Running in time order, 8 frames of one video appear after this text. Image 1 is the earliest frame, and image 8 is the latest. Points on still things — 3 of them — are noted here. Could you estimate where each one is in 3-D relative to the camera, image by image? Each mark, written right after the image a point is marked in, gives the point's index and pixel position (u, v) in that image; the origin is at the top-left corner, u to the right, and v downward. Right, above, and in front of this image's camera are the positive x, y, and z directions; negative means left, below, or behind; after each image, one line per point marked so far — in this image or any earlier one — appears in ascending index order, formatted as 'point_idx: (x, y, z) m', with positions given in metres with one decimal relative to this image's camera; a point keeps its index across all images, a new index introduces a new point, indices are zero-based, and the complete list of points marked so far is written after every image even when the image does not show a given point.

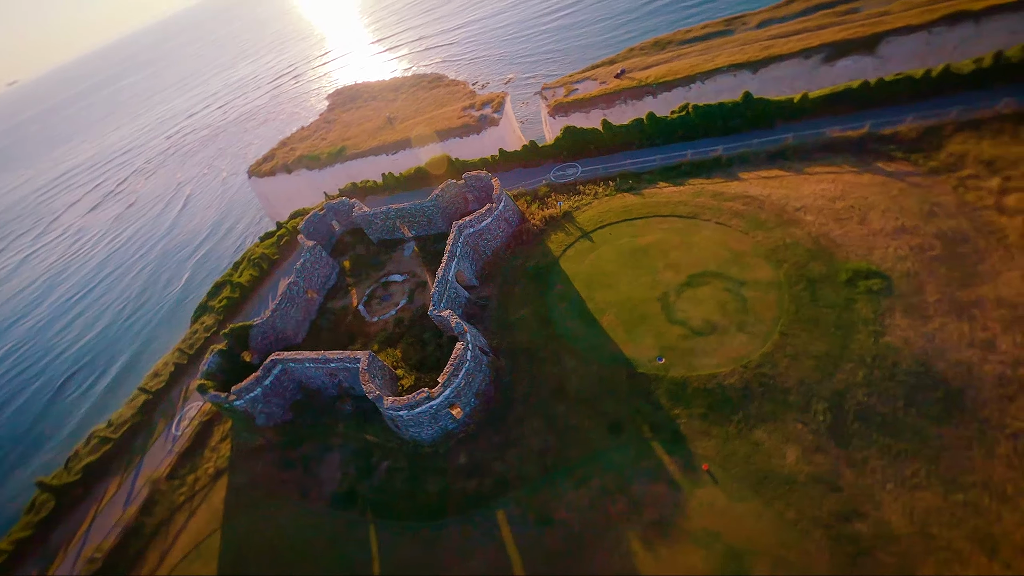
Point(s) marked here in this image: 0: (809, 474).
0: (+14.6, -9.1, +17.3) m
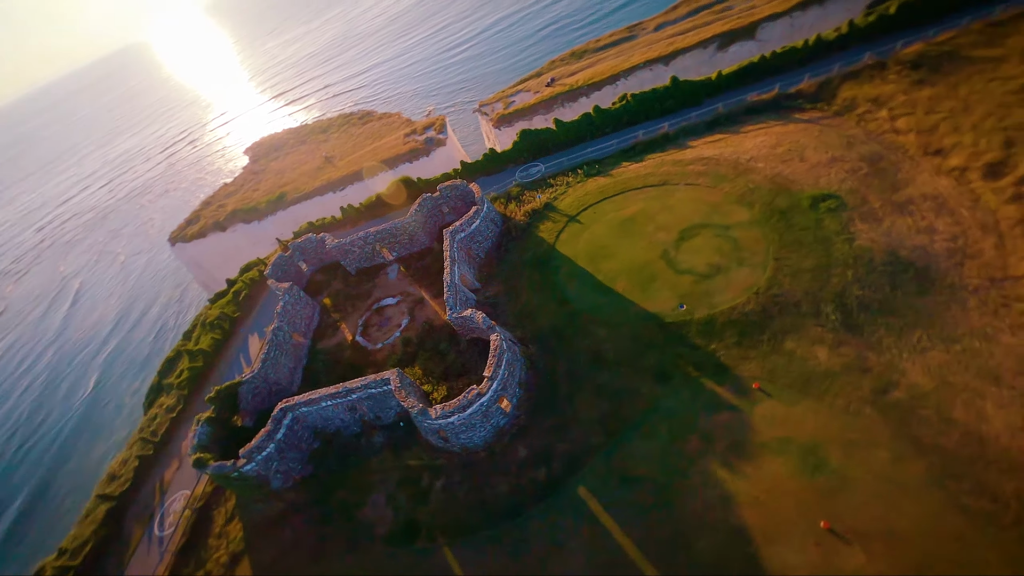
0: (+18.2, -4.3, +19.5) m
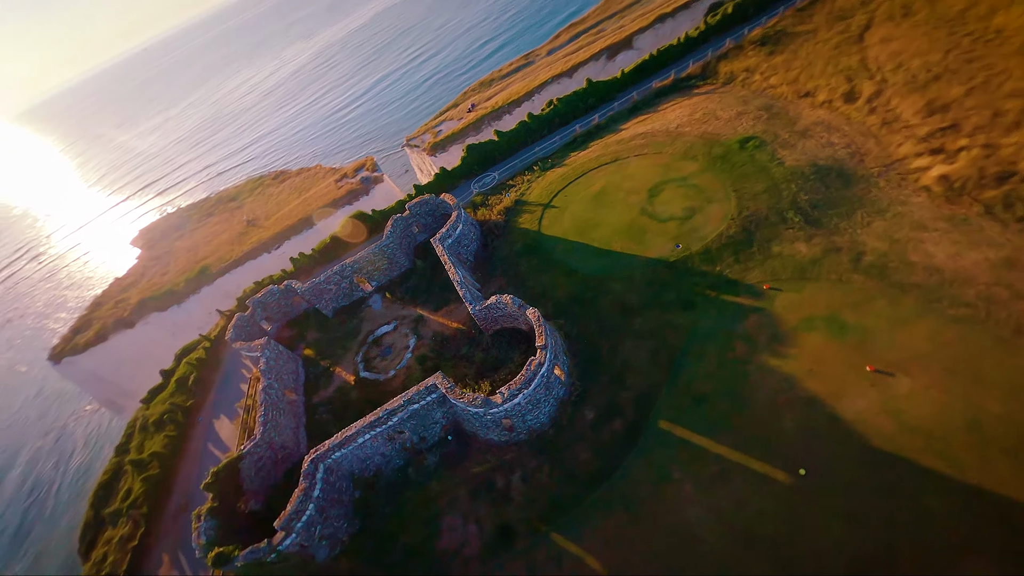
0: (+20.4, +2.5, +23.4) m
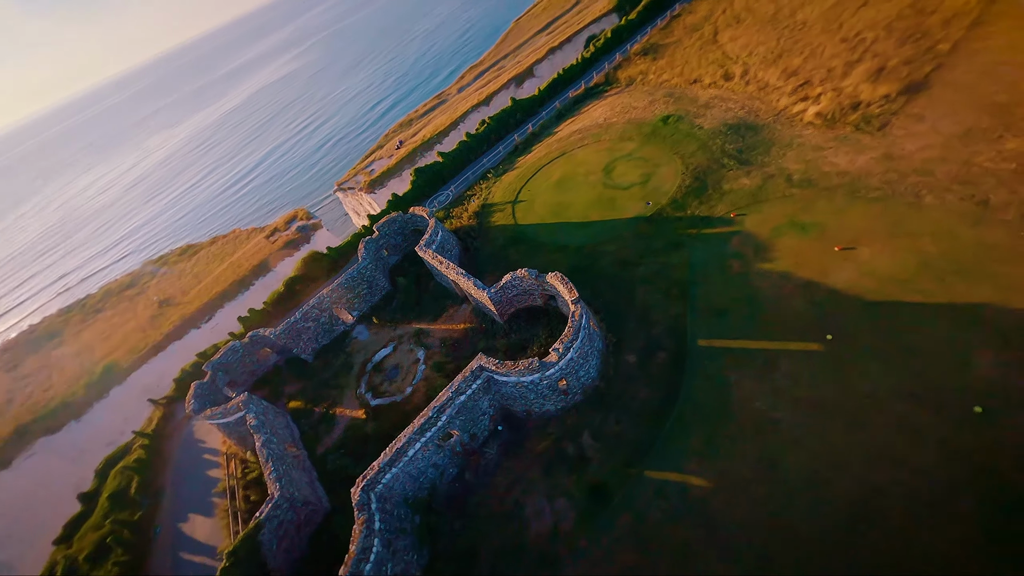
0: (+19.8, +8.6, +28.2) m
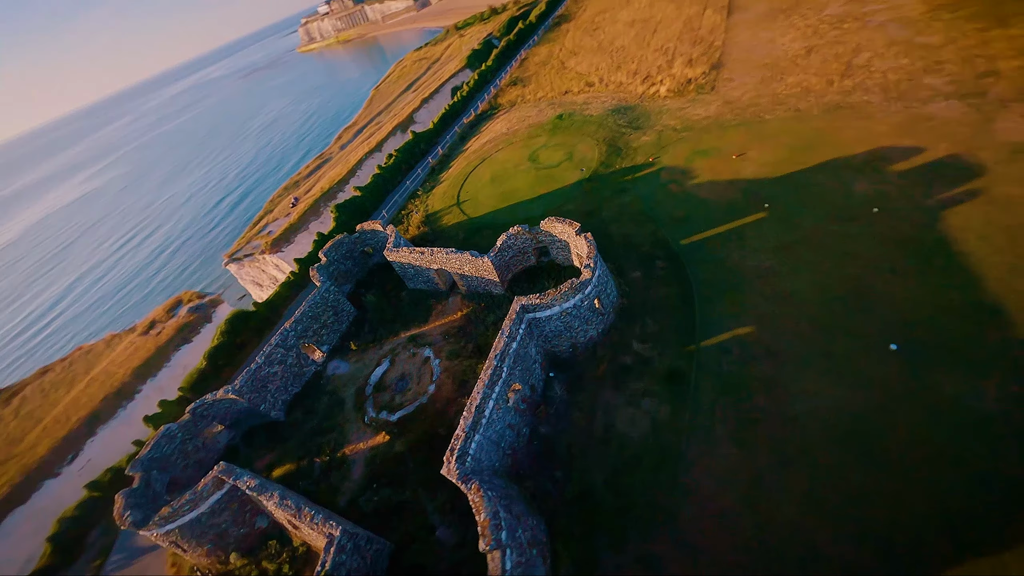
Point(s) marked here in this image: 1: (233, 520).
0: (+14.3, +15.3, +35.2) m
1: (-14.7, -12.3, +19.0) m
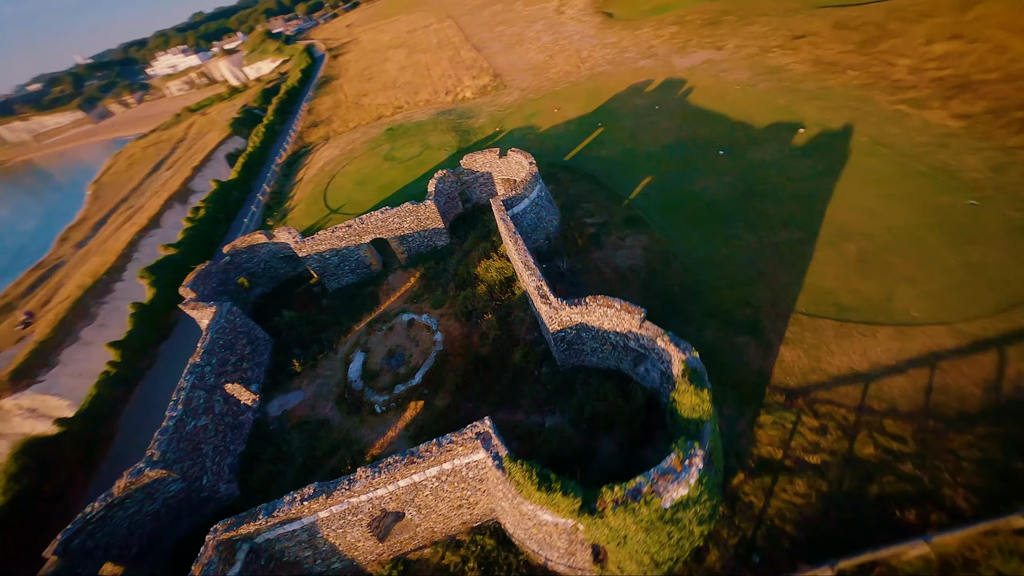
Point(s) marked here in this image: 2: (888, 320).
0: (-2.9, +20.2, +41.8) m
1: (-7.8, -10.4, +11.7) m
2: (+16.3, -1.4, +15.3) m
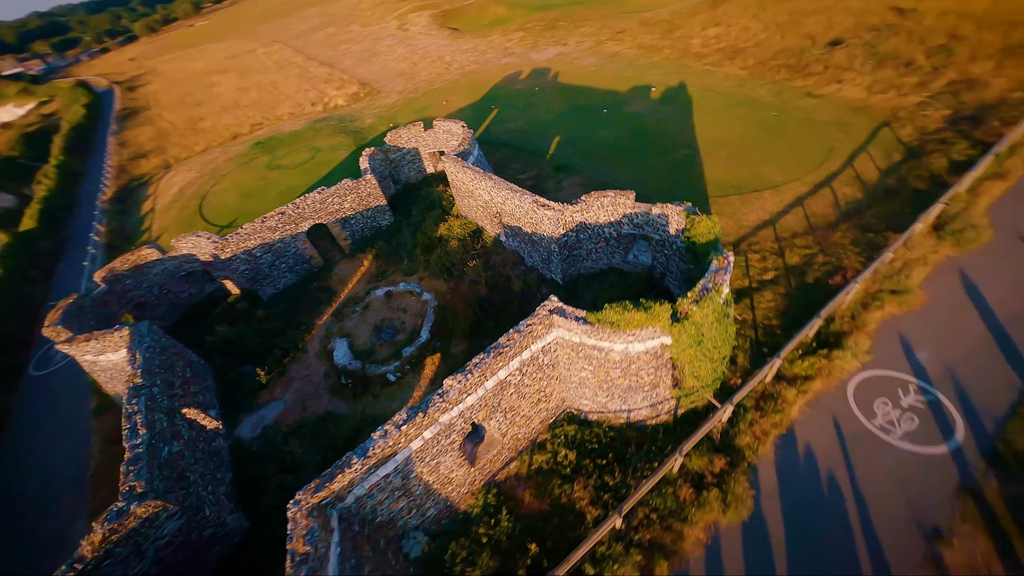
0: (-15.9, +19.8, +40.8) m
1: (-3.6, -7.9, +9.9) m
2: (+15.2, +6.1, +21.3) m
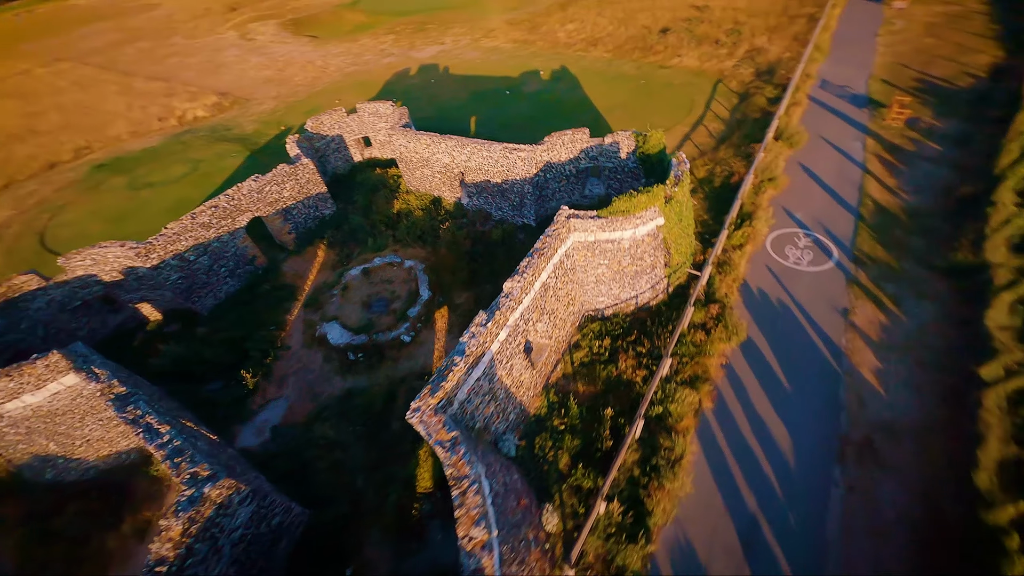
0: (-26.4, +17.2, +36.6) m
1: (-0.4, -5.1, +10.3) m
2: (+11.1, +11.7, +26.5) m
